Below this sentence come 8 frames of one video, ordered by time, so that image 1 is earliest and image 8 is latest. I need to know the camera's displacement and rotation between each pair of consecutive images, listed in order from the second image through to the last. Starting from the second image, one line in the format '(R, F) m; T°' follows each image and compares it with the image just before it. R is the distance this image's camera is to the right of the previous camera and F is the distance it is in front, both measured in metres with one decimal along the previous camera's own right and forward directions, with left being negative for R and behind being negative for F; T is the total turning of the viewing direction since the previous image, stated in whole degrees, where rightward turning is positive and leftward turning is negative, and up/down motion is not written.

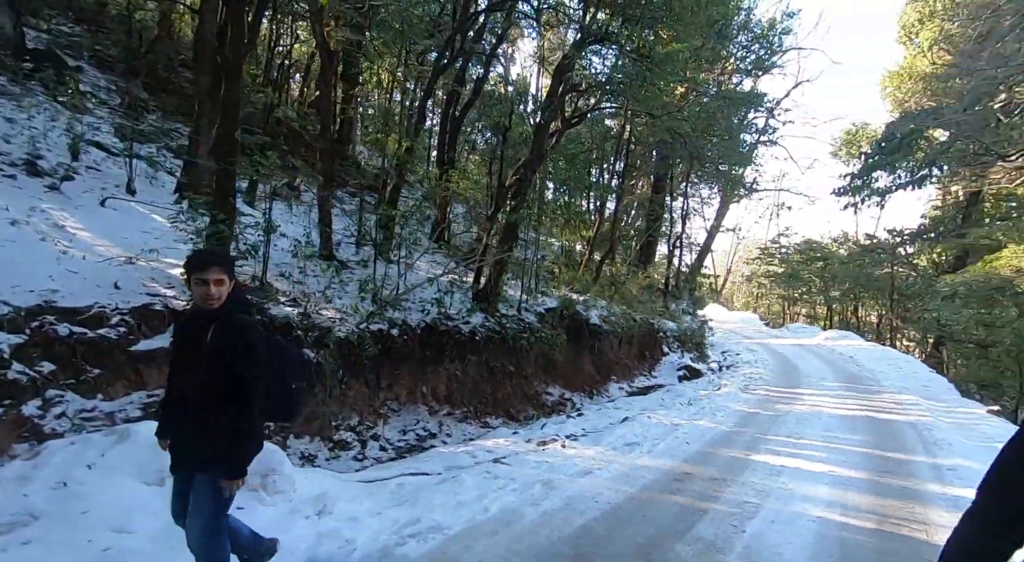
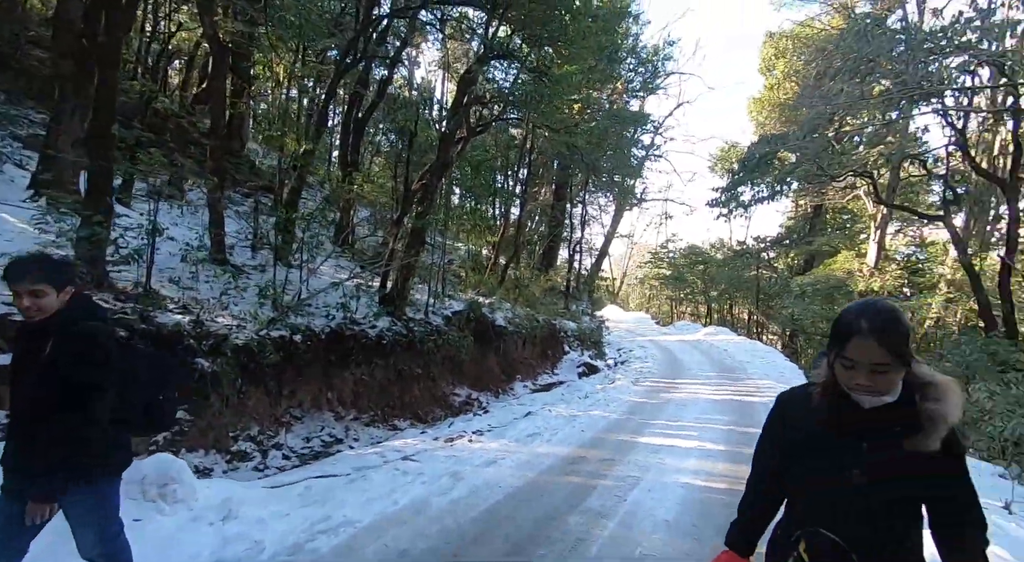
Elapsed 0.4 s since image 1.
(0.0, -0.4) m; +9°
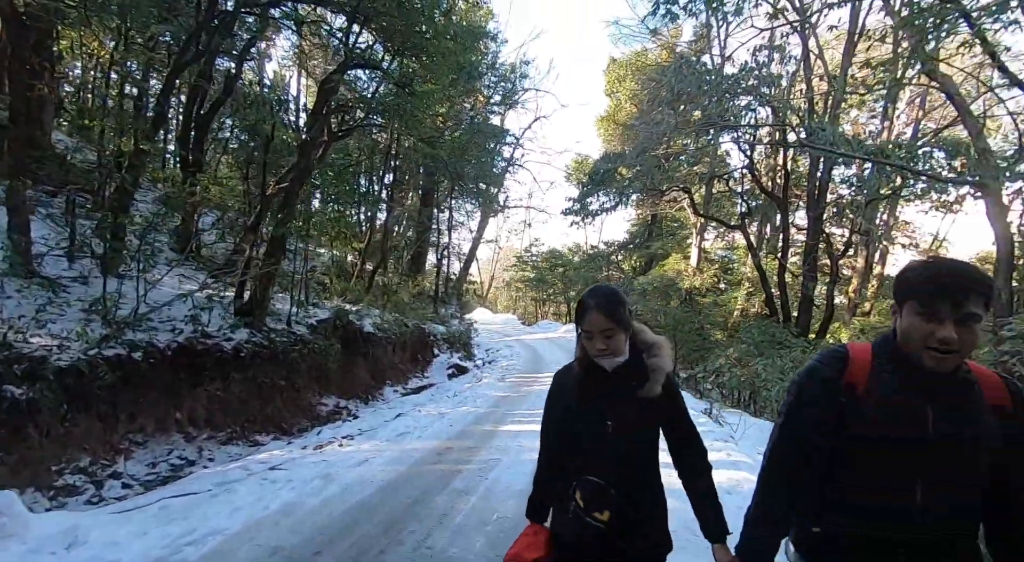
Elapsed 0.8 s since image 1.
(0.0, -0.3) m; +13°
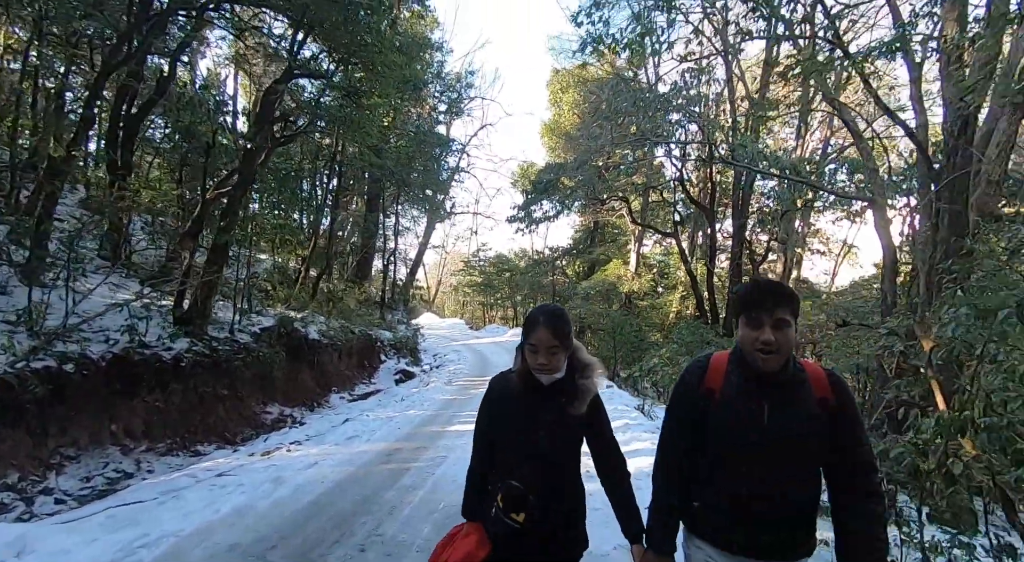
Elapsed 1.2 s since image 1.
(0.0, -0.2) m; +5°
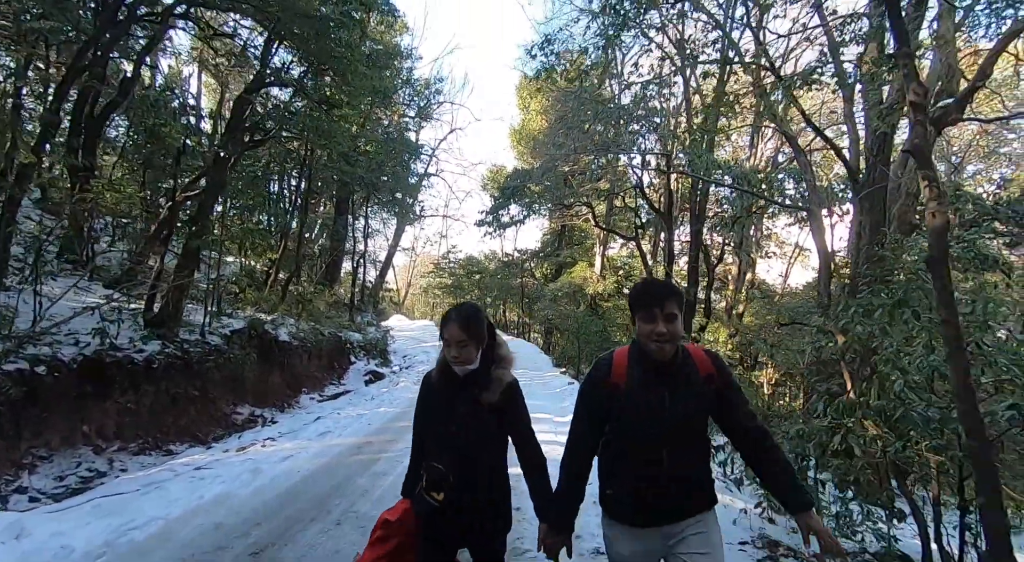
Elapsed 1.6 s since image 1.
(0.0, -0.3) m; +3°
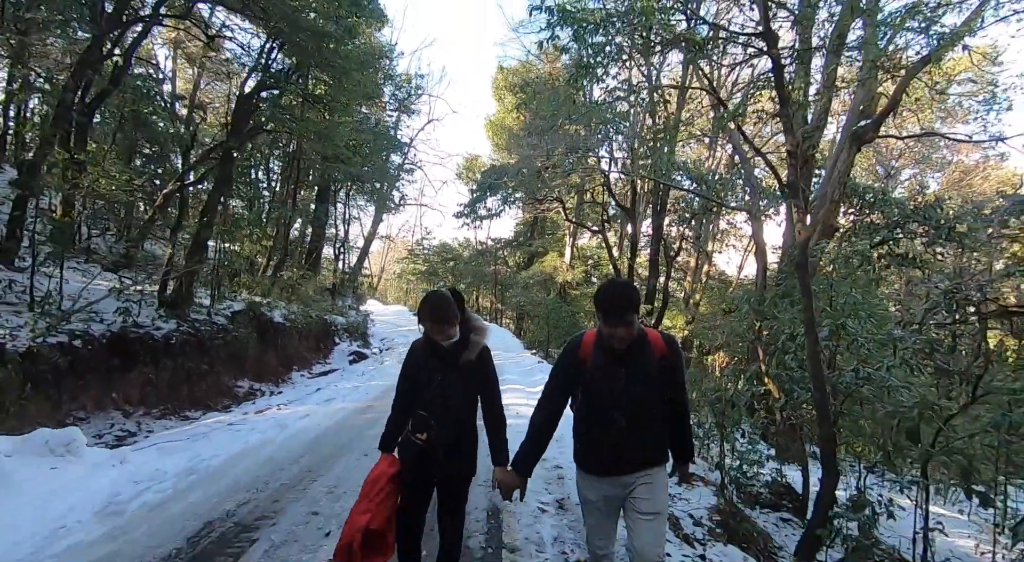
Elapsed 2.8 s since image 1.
(-0.1, -0.8) m; +3°
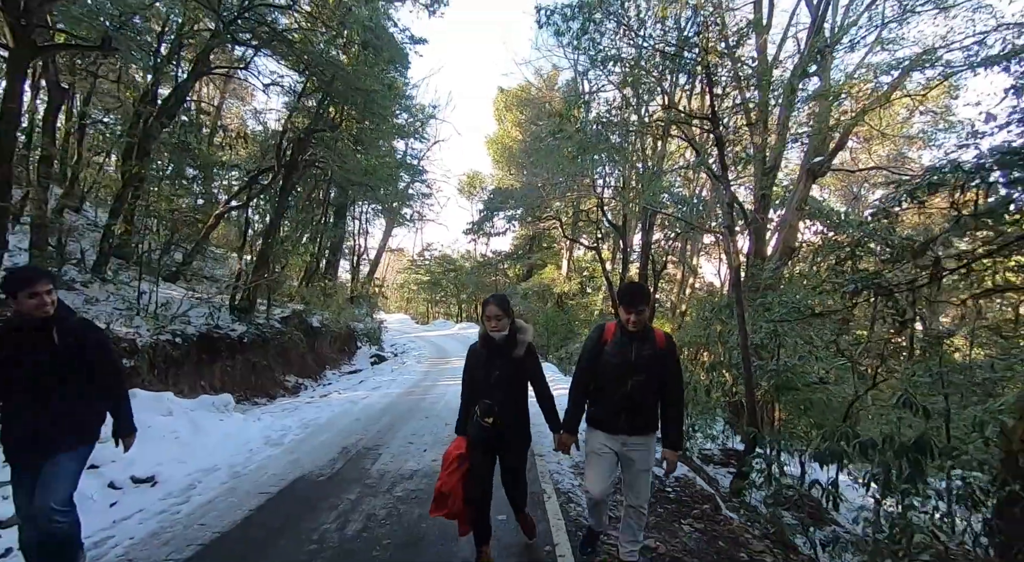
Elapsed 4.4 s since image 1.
(-0.2, -1.4) m; +1°
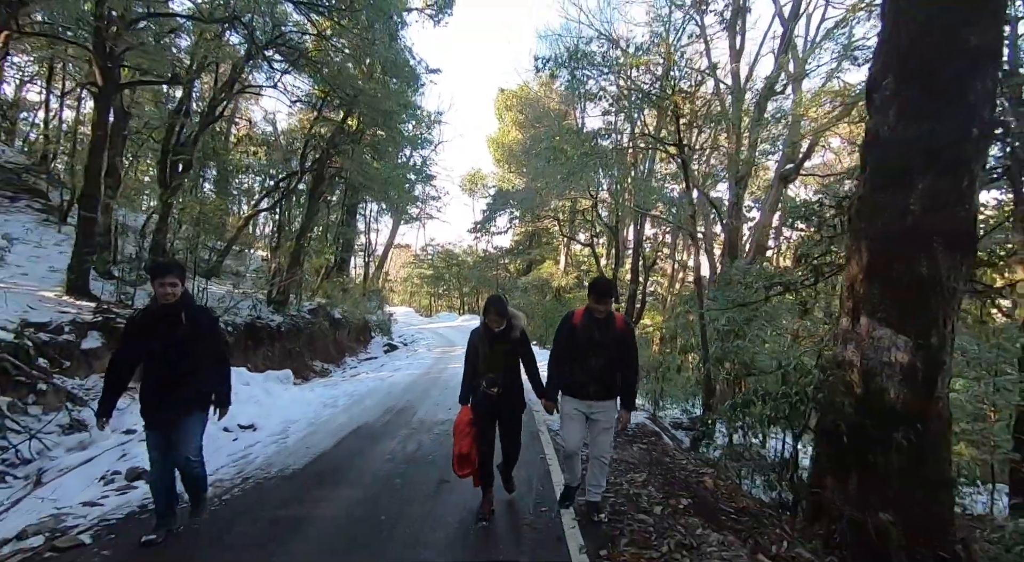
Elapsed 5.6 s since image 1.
(0.0, -1.1) m; 0°
